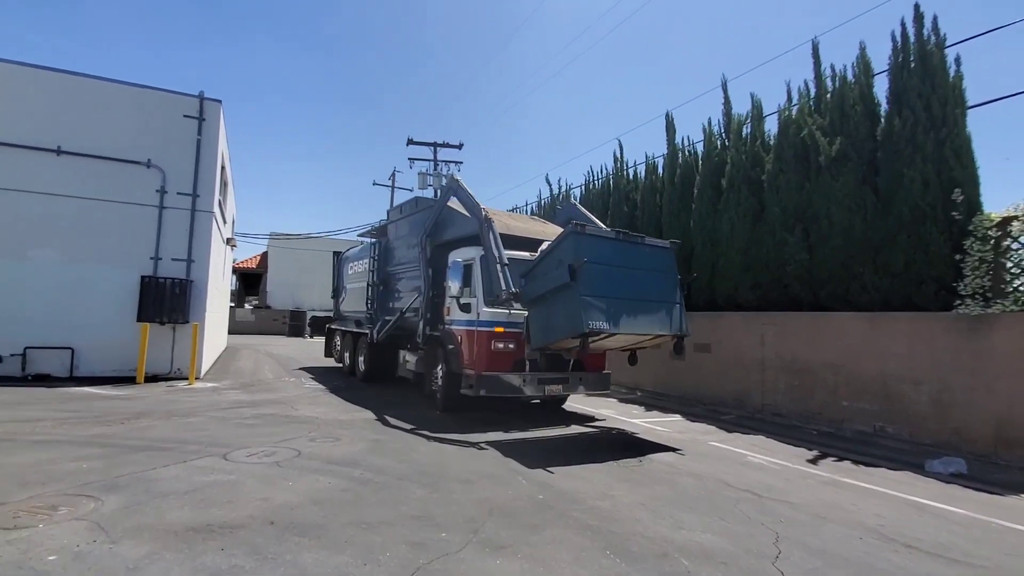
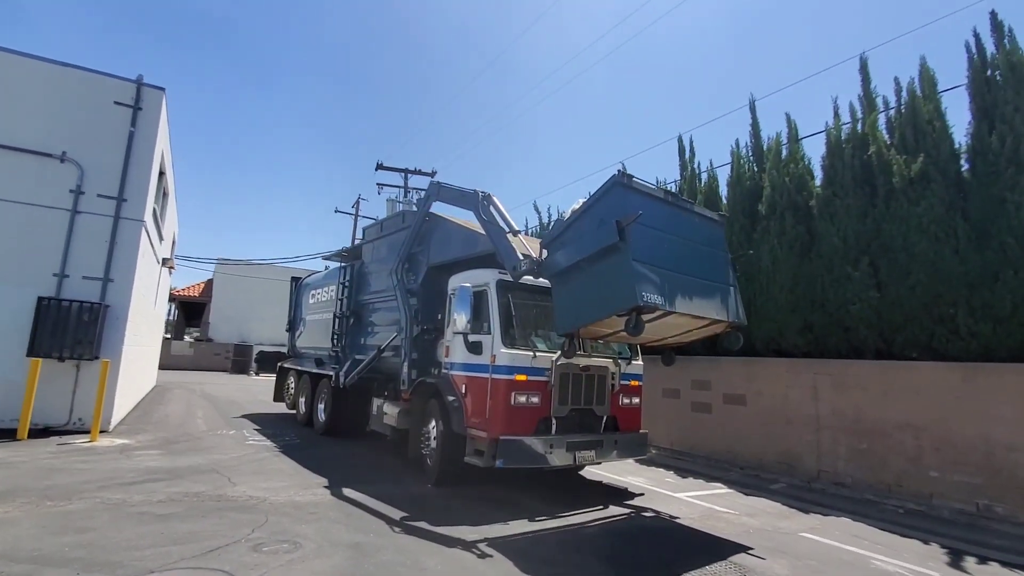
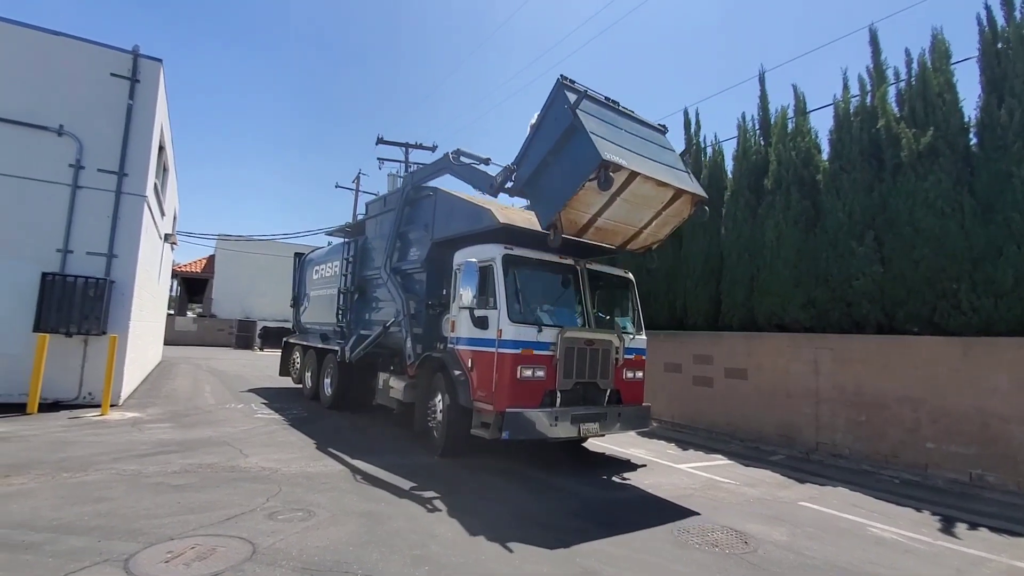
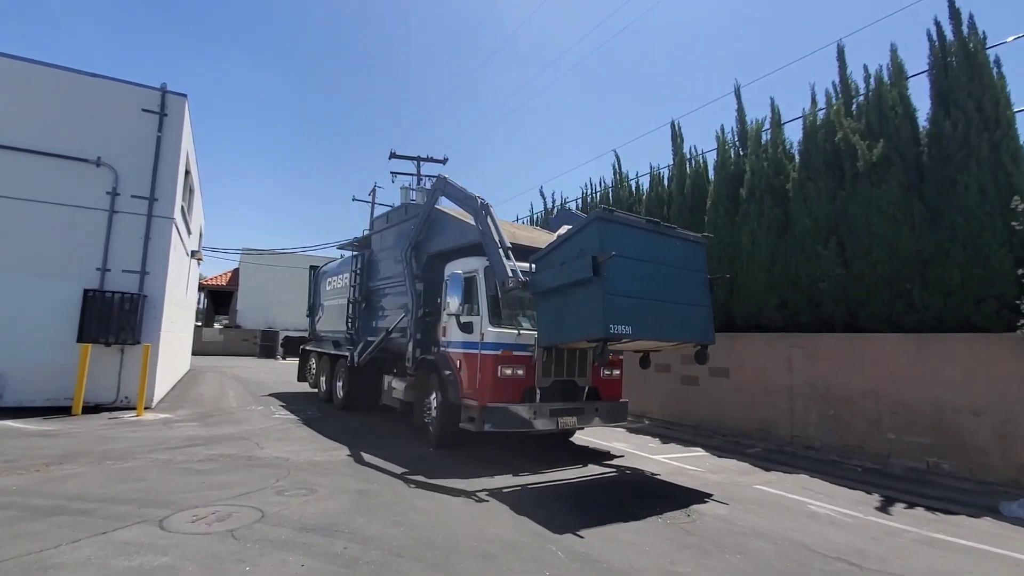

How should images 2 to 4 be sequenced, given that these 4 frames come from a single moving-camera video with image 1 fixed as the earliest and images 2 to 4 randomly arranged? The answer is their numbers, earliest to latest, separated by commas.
4, 2, 3
